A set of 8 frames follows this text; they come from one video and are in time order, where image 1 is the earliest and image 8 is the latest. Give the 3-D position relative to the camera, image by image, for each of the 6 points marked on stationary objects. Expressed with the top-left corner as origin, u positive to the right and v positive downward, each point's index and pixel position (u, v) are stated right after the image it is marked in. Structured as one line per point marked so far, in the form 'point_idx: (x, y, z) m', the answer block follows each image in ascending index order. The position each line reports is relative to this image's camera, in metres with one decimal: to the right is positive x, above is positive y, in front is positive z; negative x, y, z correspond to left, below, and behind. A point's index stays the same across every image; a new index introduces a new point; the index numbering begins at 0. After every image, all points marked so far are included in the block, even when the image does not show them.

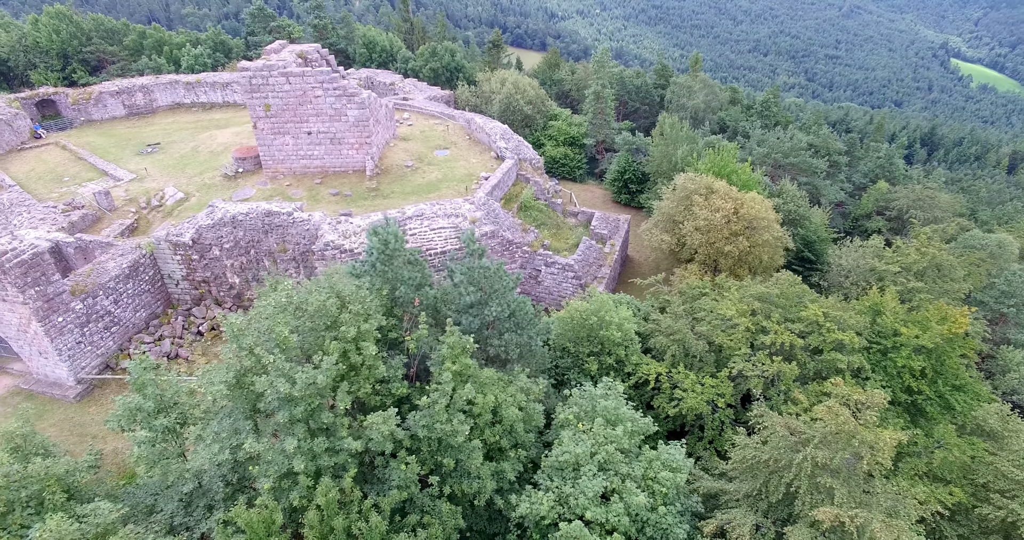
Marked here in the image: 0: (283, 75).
0: (-7.0, +5.8, +16.3) m
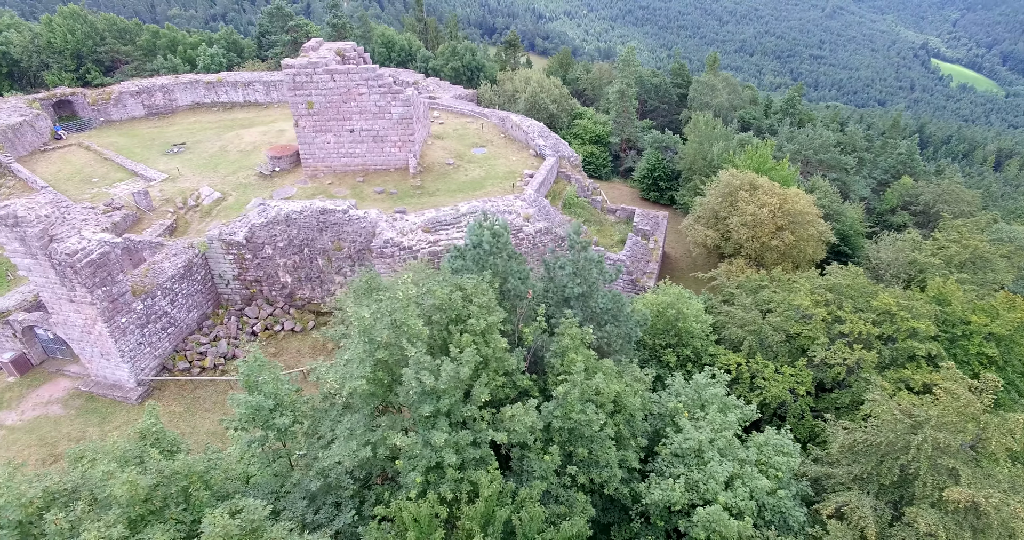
0: (-5.5, +5.9, +16.2) m
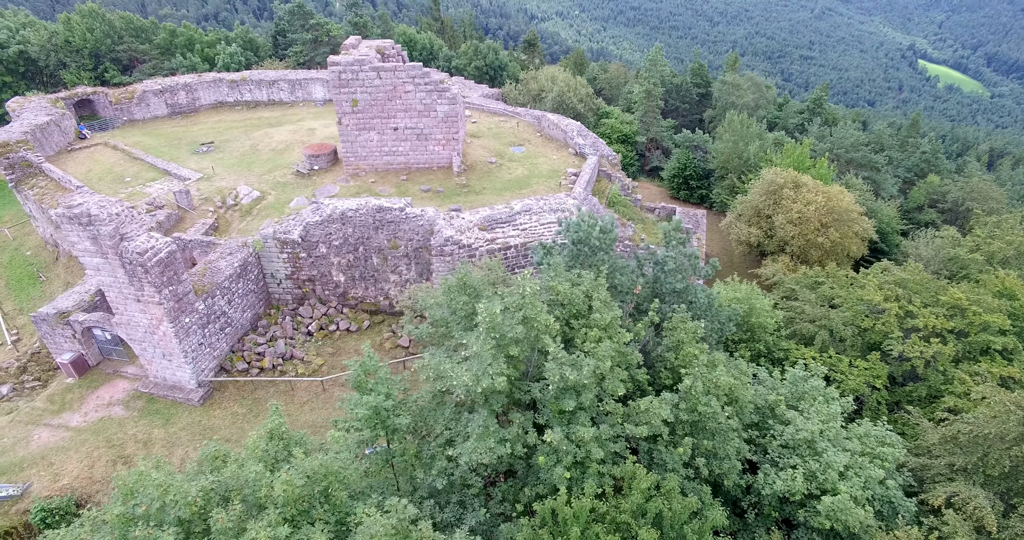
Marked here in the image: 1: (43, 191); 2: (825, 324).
0: (-4.1, +5.9, +16.1) m
1: (-16.6, +2.8, +19.4) m
2: (+6.7, -1.2, +11.8) m
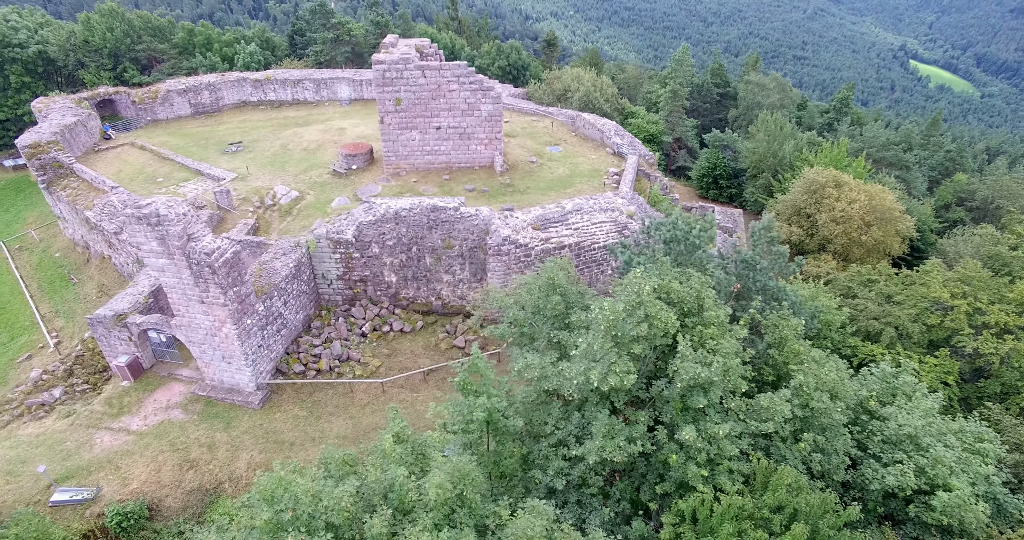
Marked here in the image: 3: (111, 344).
0: (-2.7, +5.9, +16.0) m
1: (-15.2, +2.7, +19.1) m
2: (+8.2, -1.1, +11.8) m
3: (-9.6, -1.8, +13.0) m
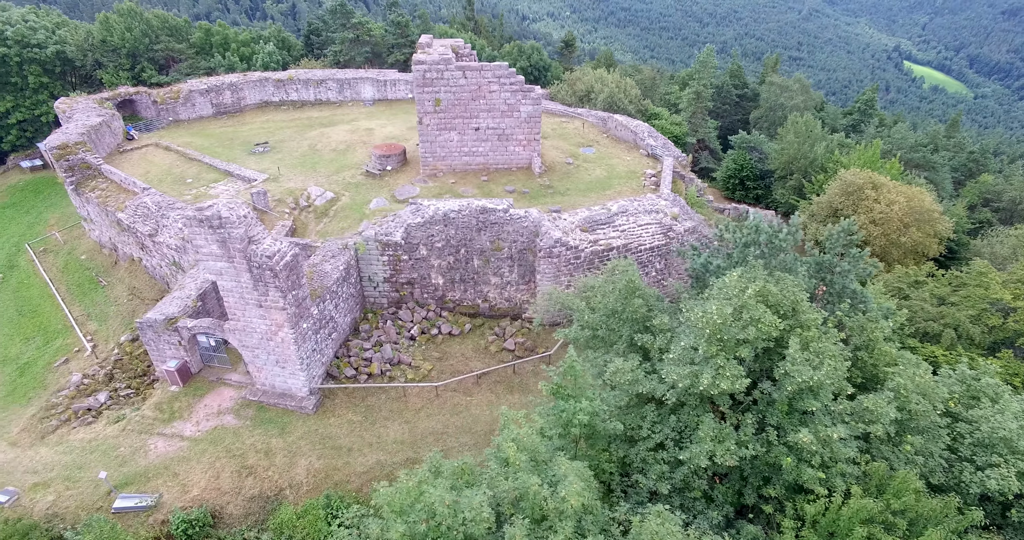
0: (-1.5, +5.8, +15.9) m
1: (-14.0, +2.6, +18.9) m
2: (+9.5, -1.1, +11.8) m
3: (-8.3, -1.8, +12.8) m
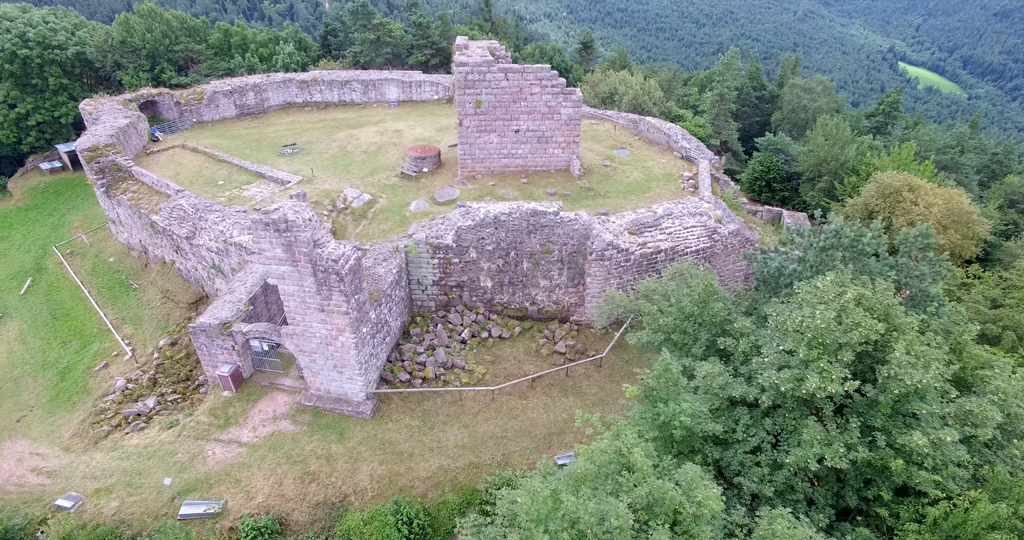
0: (-0.2, +5.8, +15.9) m
1: (-12.8, +2.5, +18.7) m
2: (+10.8, -1.2, +11.8) m
3: (-7.0, -1.9, +12.7) m
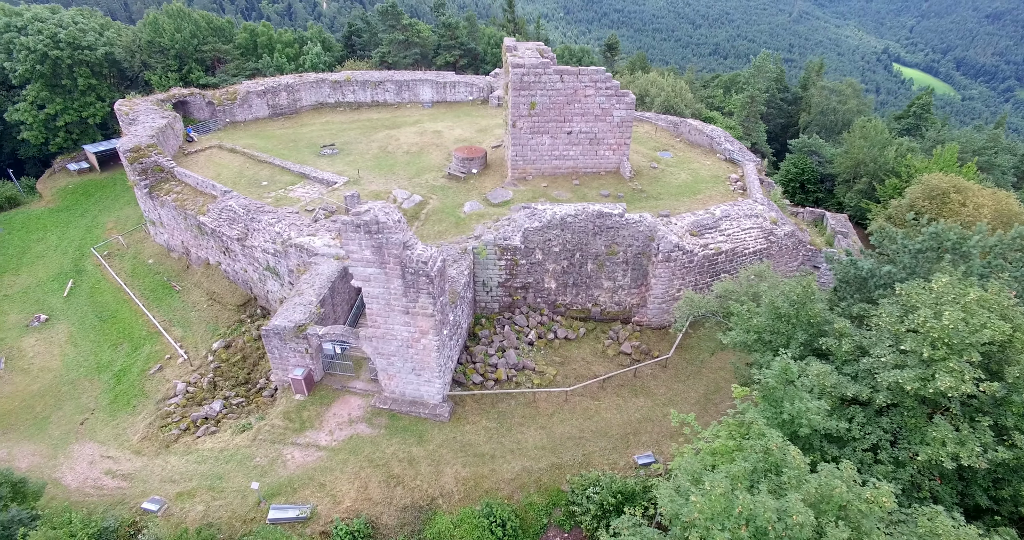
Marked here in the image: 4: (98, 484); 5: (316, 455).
0: (+1.4, +5.7, +15.9) m
1: (-11.1, +2.4, +18.6) m
2: (+12.5, -1.2, +12.0) m
3: (-5.3, -2.0, +12.6) m
4: (-8.9, -4.6, +11.7) m
5: (-4.1, -3.9, +11.6) m
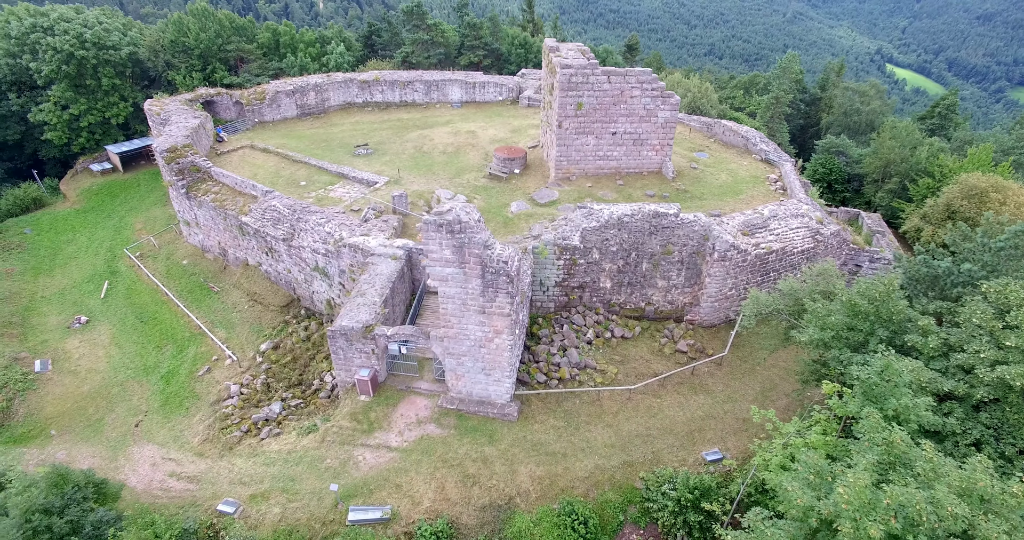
0: (+2.9, +5.7, +15.9) m
1: (-9.7, +2.4, +18.5) m
2: (+14.0, -1.2, +12.2) m
3: (-3.8, -2.0, +12.6) m
4: (-7.3, -4.6, +11.6) m
5: (-2.6, -3.9, +11.6) m
